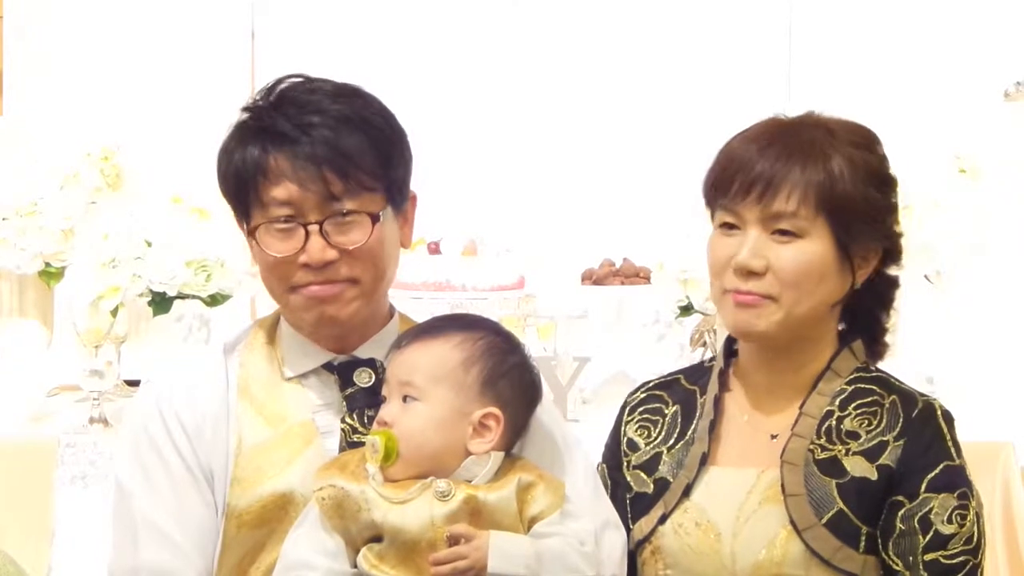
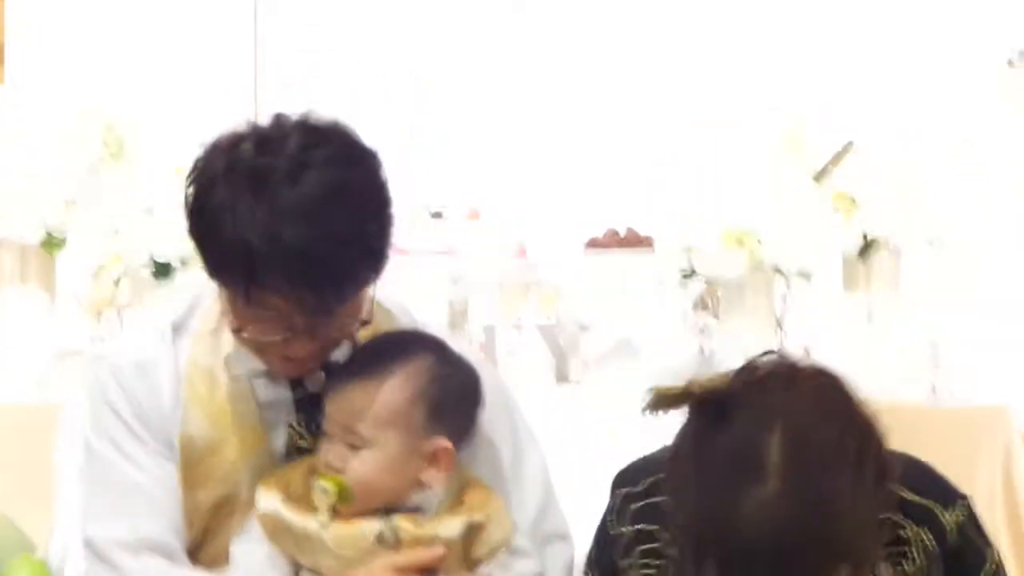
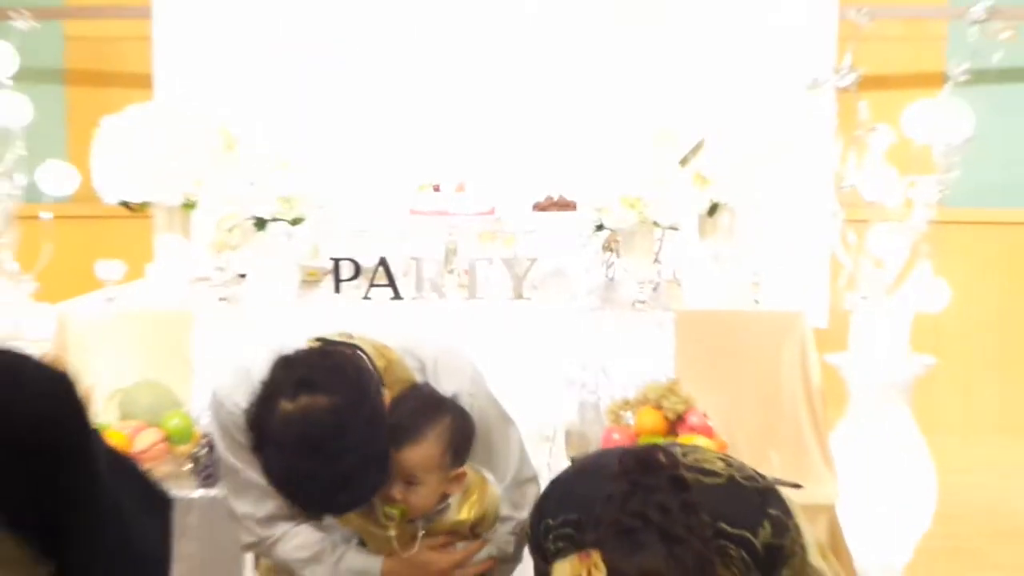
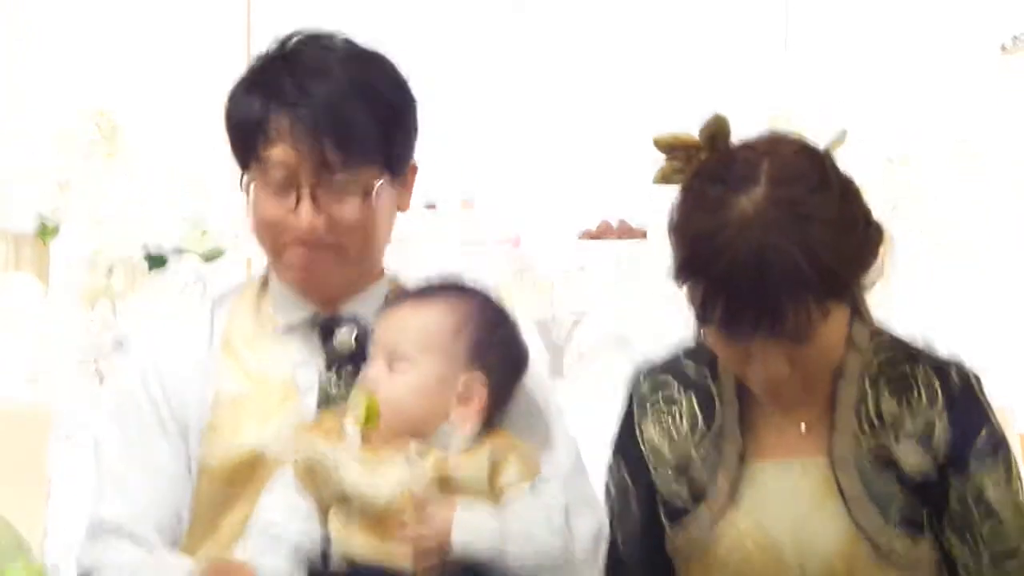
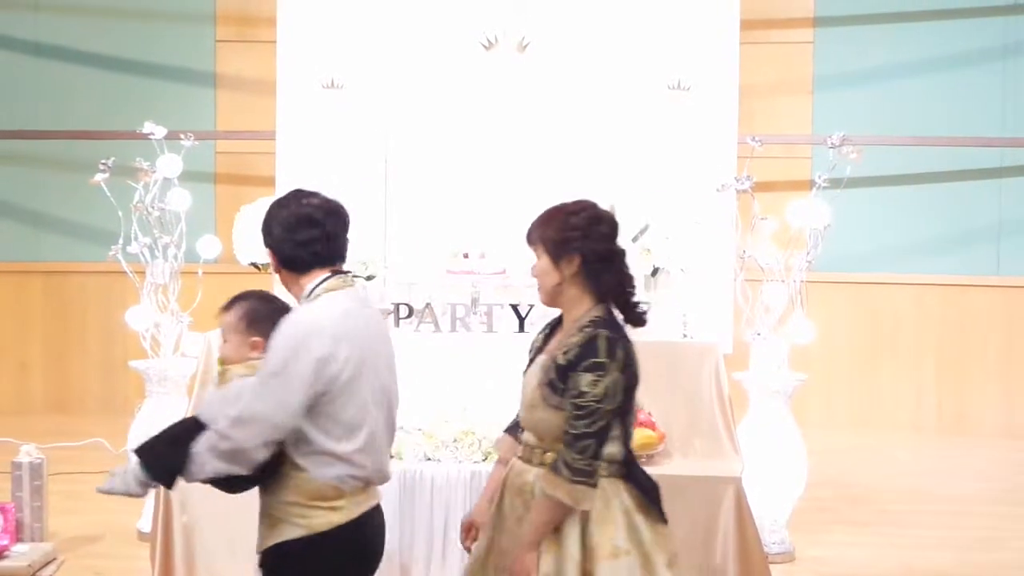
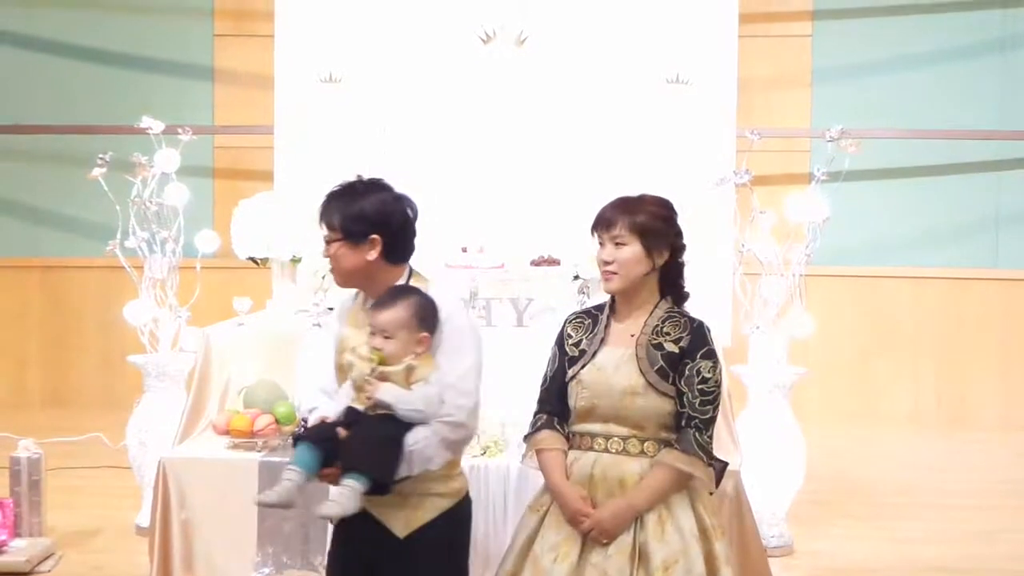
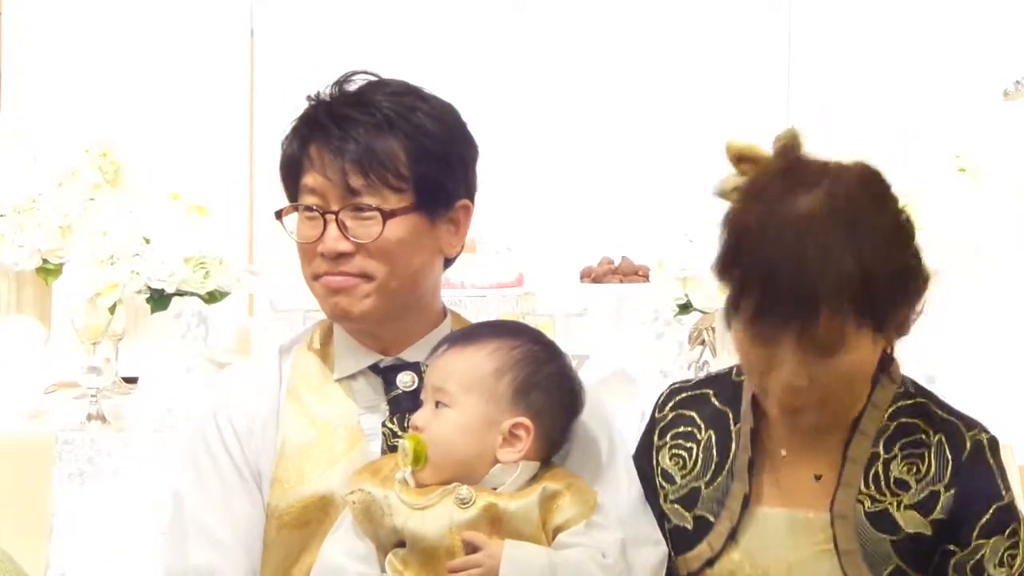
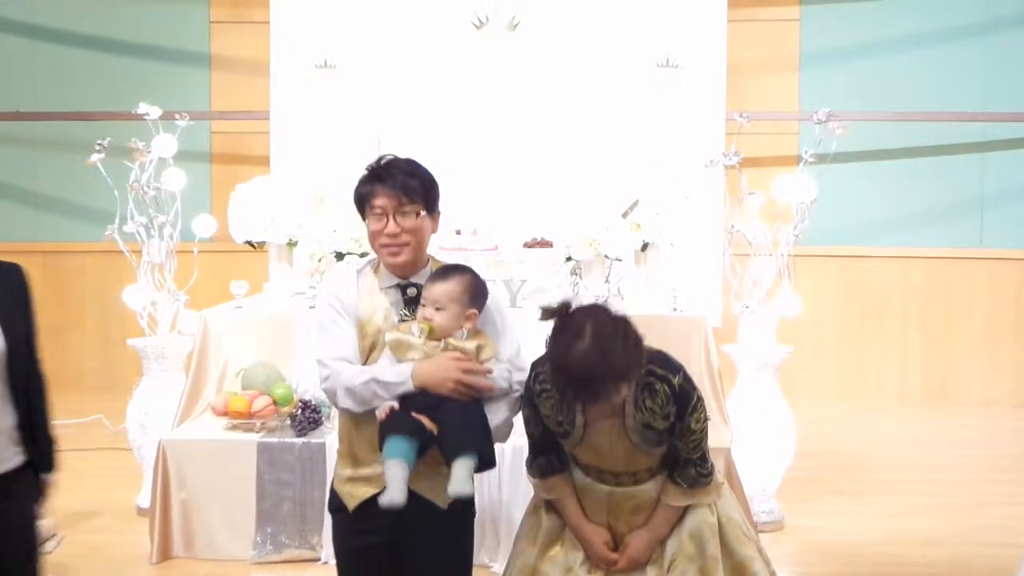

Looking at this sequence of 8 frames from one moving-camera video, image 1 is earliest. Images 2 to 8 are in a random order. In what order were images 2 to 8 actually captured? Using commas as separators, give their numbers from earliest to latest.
7, 4, 2, 3, 8, 6, 5
